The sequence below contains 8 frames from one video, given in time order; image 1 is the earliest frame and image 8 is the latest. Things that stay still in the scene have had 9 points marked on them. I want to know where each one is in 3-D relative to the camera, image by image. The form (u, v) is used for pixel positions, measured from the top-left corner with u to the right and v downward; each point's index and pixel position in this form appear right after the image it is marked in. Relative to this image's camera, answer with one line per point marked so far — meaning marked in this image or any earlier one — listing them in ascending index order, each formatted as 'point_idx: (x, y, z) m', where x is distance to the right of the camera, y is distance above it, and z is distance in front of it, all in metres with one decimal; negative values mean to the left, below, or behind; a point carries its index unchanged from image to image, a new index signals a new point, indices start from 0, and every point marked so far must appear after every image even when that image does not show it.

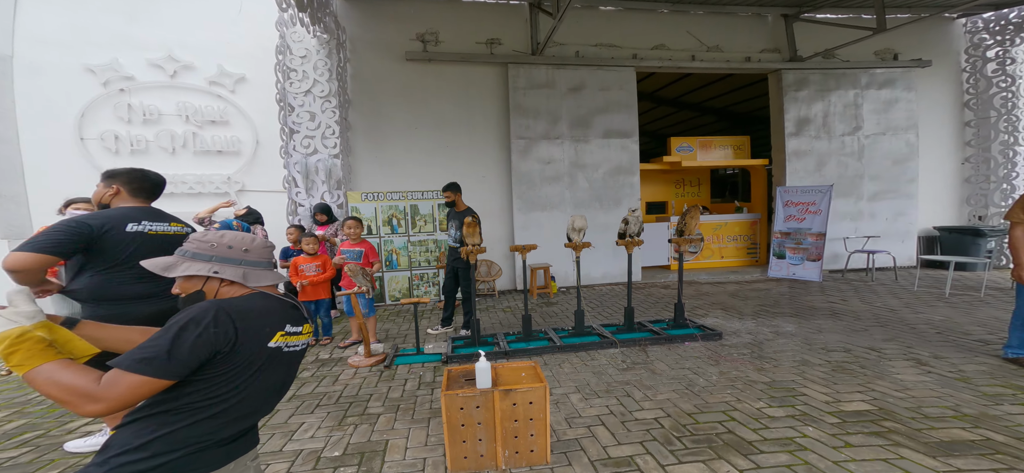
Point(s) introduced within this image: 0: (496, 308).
0: (-0.2, -1.1, +5.3) m
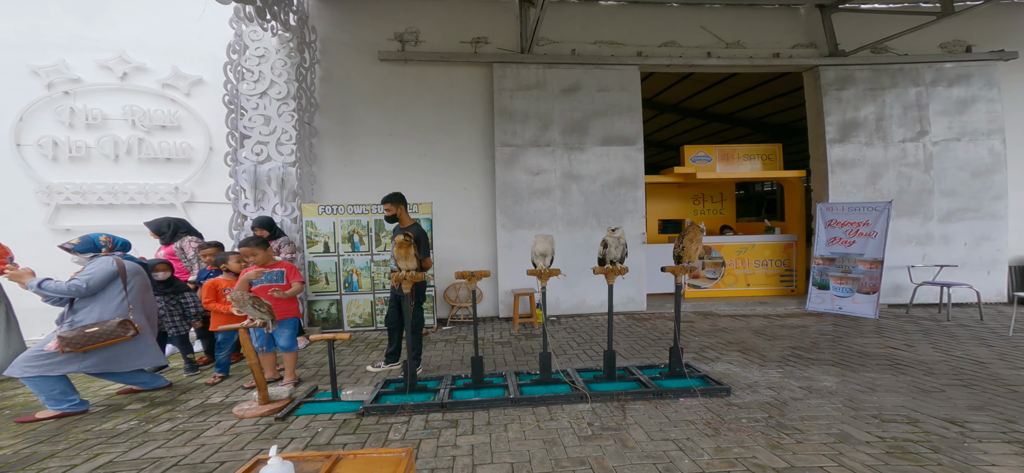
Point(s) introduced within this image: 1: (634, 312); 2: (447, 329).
0: (-0.6, -1.4, +4.6) m
1: (+2.1, -1.3, +6.1) m
2: (-0.9, -1.3, +5.0) m
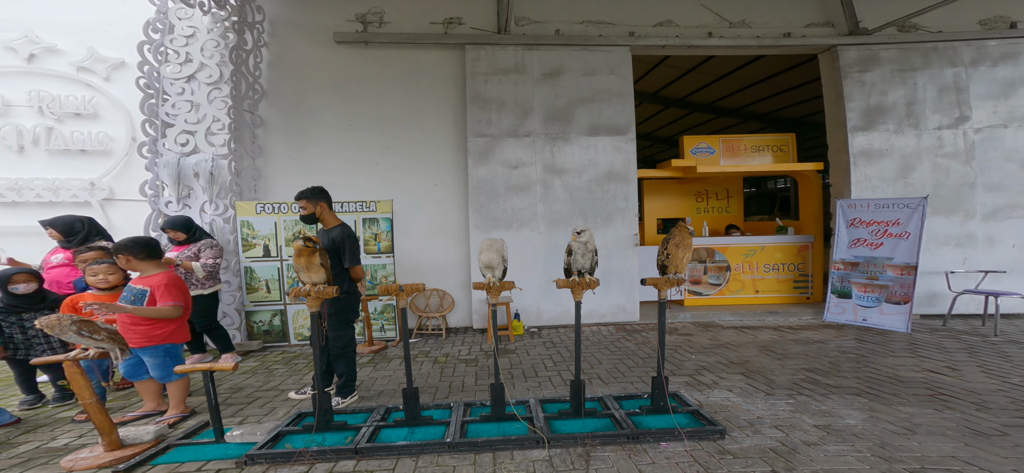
0: (-1.0, -1.4, +4.0) m
1: (+1.7, -1.3, +5.5) m
2: (-1.3, -1.4, +4.4) m
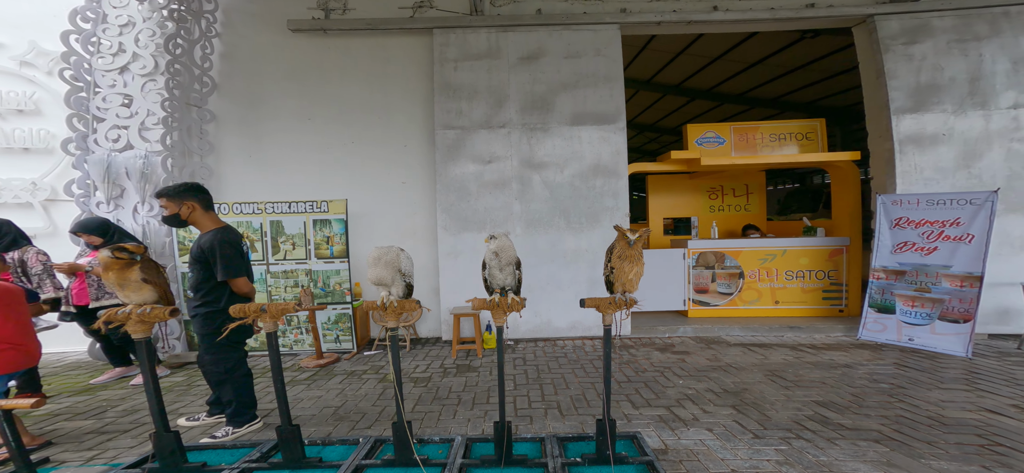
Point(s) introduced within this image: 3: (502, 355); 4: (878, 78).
0: (-1.4, -1.4, +3.6) m
1: (+1.4, -1.4, +4.8) m
2: (-1.7, -1.4, +4.1) m
3: (-0.1, -0.8, +2.4) m
4: (+5.0, +2.2, +4.8) m
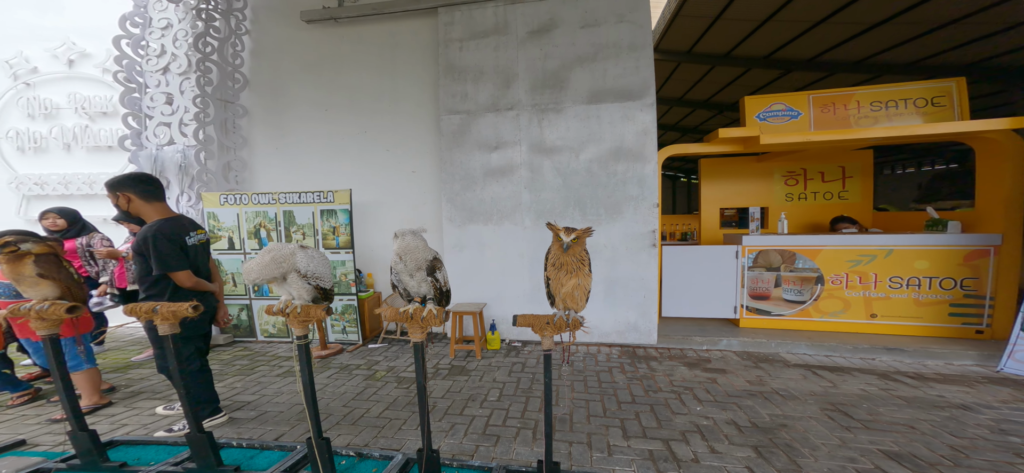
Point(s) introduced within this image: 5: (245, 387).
0: (-1.5, -1.3, +3.6) m
1: (+1.5, -1.3, +4.2) m
2: (-1.7, -1.3, +4.1) m
3: (-0.4, -0.7, +2.1) m
4: (+5.1, +2.2, +3.3) m
5: (-2.3, -1.3, +3.0) m
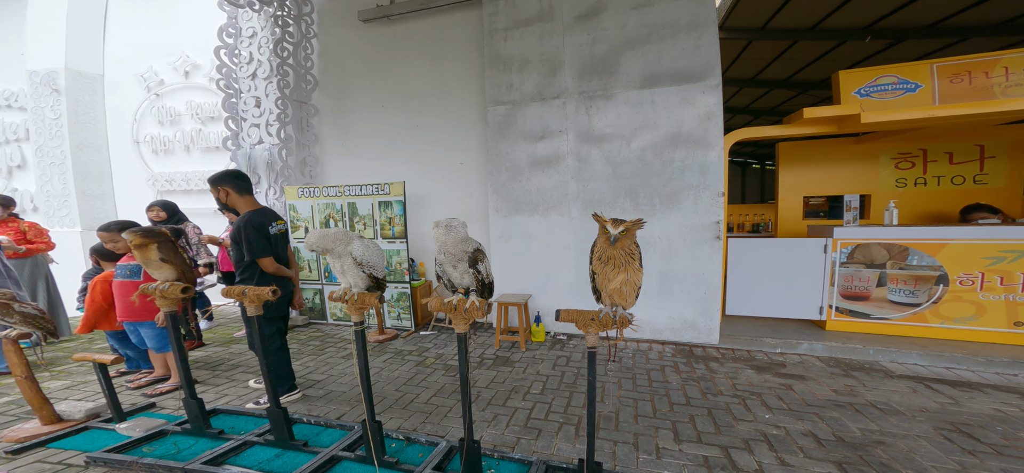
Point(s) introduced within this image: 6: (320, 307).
0: (-1.0, -1.3, +3.8) m
1: (+2.0, -1.2, +3.9) m
2: (-1.1, -1.2, +4.3) m
3: (-0.2, -0.8, +2.1) m
4: (+5.4, +2.2, +2.2) m
5: (-1.9, -1.3, +3.4) m
6: (-2.5, -0.9, +4.7) m
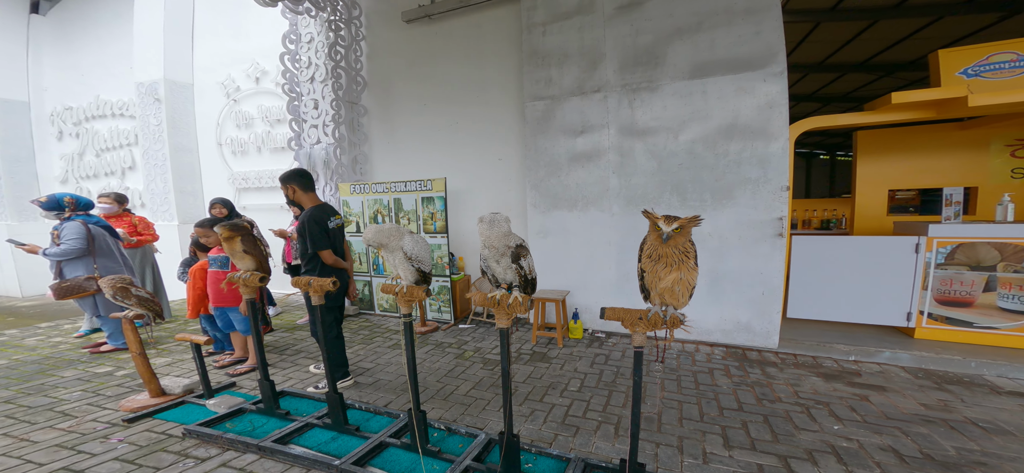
0: (-0.6, -1.2, +4.0) m
1: (+2.5, -1.2, +3.7) m
2: (-0.6, -1.1, +4.5) m
3: (0.0, -0.8, +2.2) m
4: (+5.5, +2.1, +1.3) m
5: (-1.5, -1.2, +3.7) m
6: (-2.0, -0.8, +5.0) m
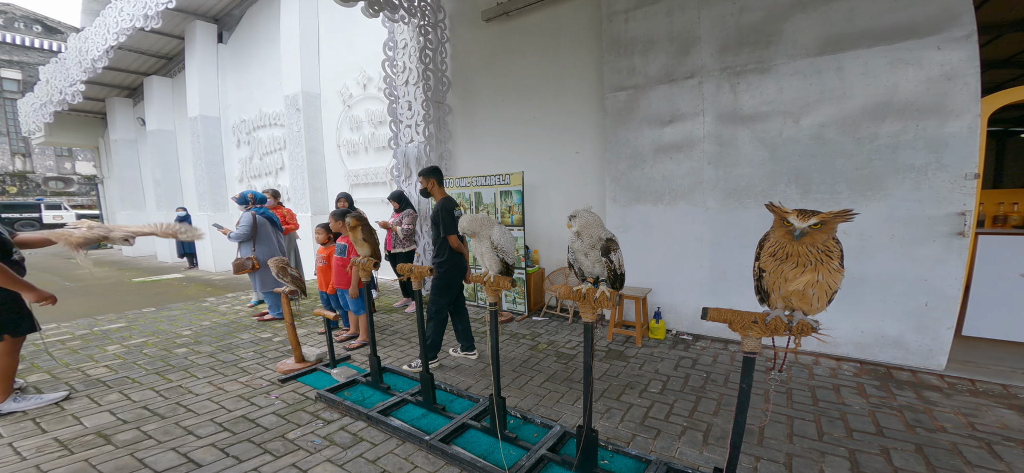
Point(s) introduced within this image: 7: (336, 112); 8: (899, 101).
0: (+0.3, -1.1, +4.1) m
1: (+3.2, -1.1, +3.0) m
2: (+0.4, -1.0, +4.6) m
3: (+0.4, -0.8, +2.2) m
4: (+5.5, +2.1, -0.2) m
5: (-0.6, -1.2, +4.1) m
6: (-0.8, -0.7, +5.4) m
7: (-4.0, +2.8, +8.0) m
8: (+2.7, +1.1, +2.5) m
